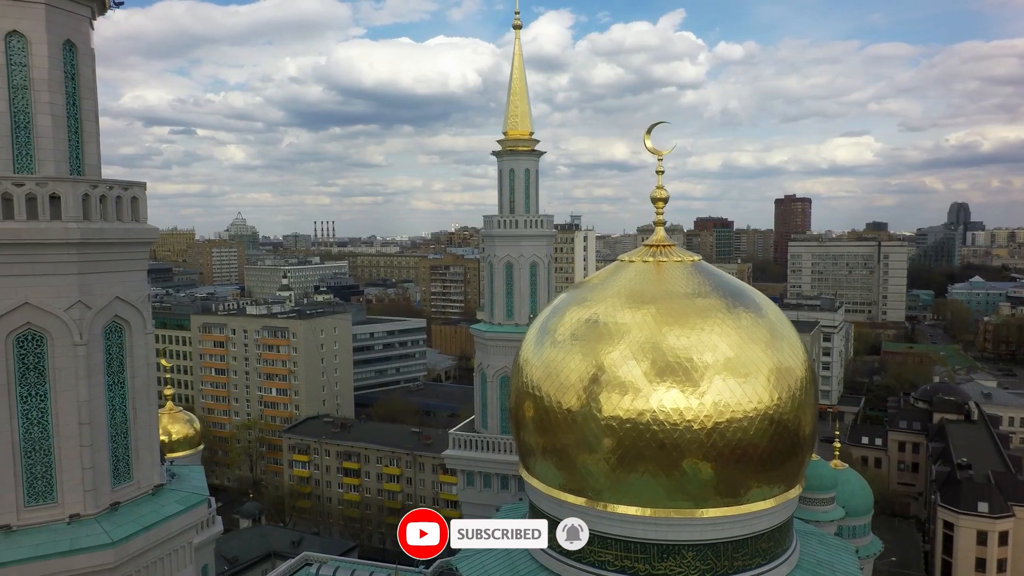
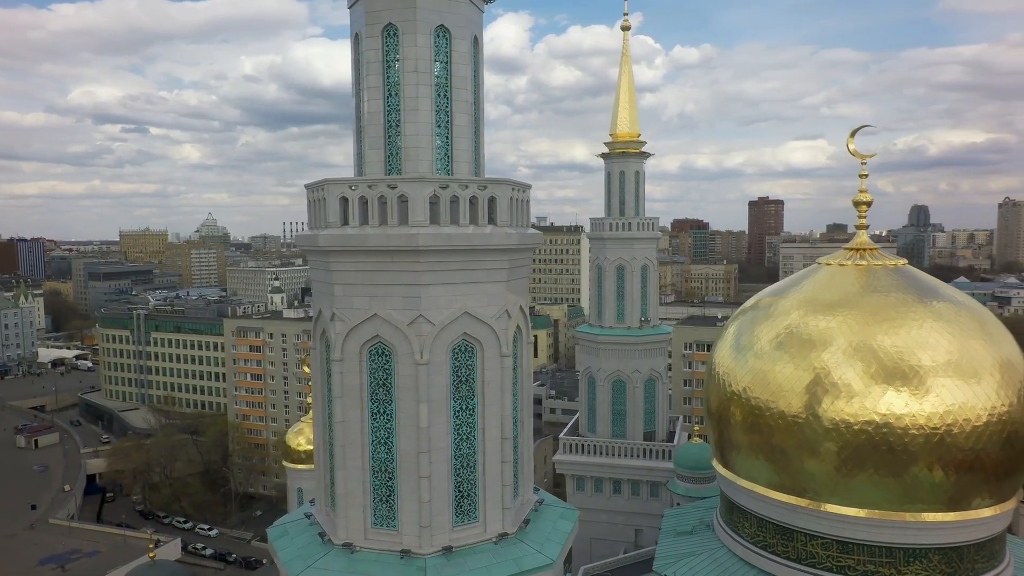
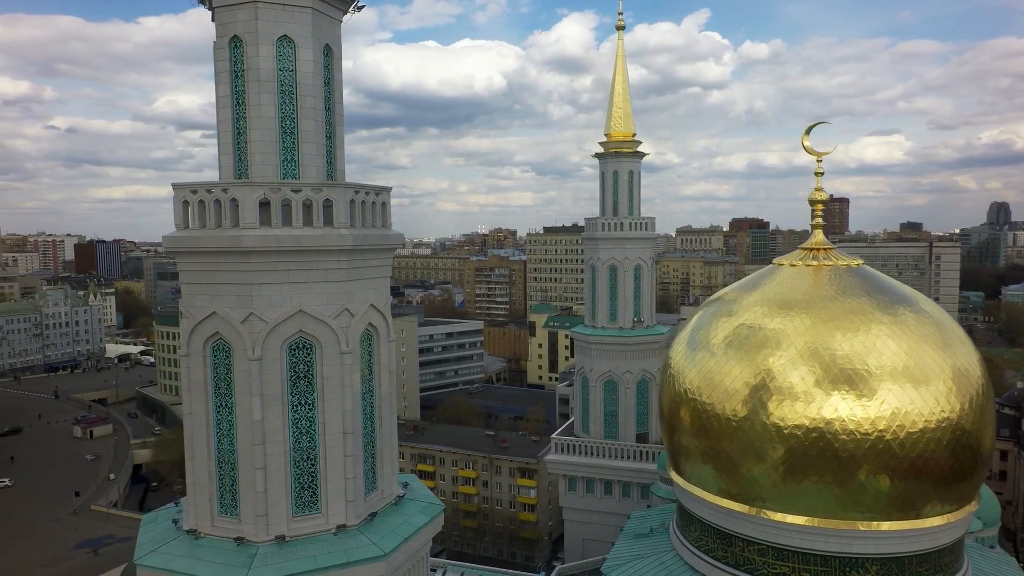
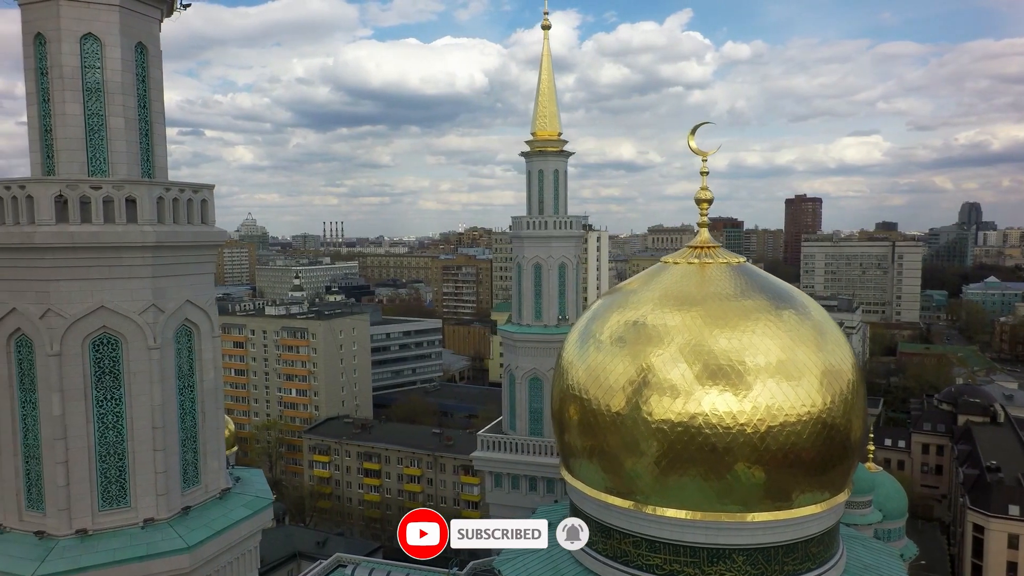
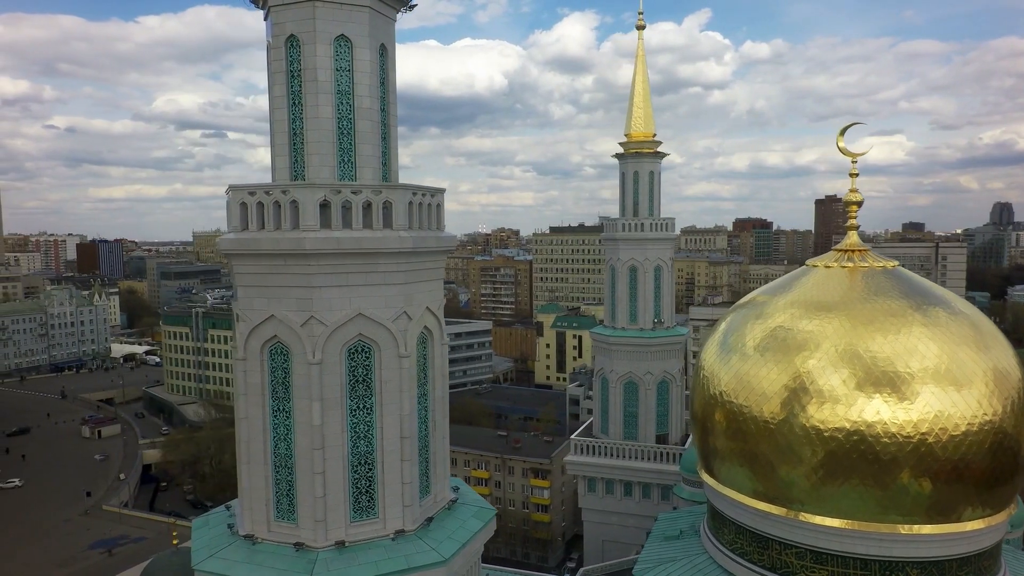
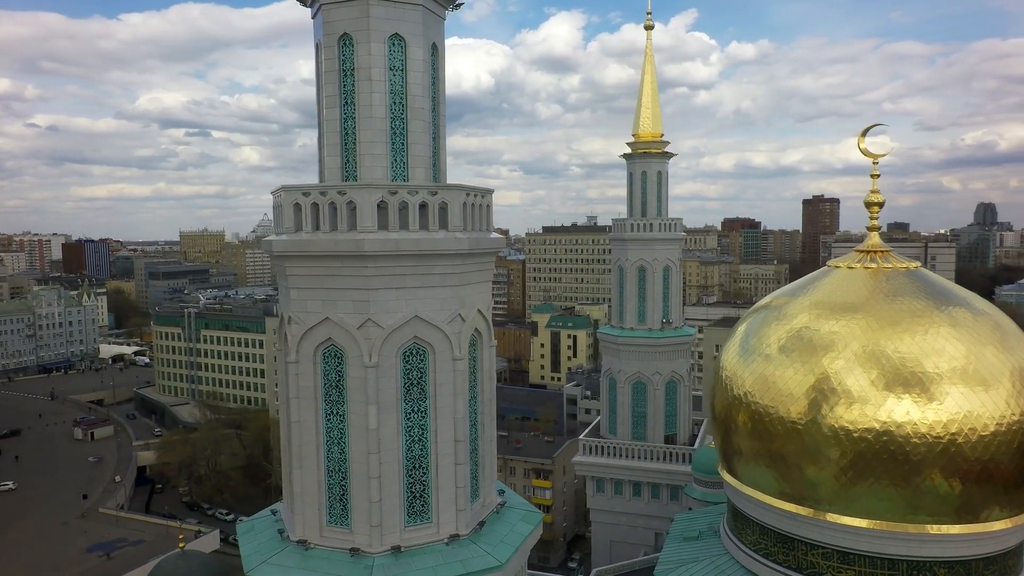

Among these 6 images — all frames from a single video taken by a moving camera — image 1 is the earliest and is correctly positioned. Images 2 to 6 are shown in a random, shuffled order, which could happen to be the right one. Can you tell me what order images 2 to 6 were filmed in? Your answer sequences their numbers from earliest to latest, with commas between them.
4, 3, 5, 6, 2
